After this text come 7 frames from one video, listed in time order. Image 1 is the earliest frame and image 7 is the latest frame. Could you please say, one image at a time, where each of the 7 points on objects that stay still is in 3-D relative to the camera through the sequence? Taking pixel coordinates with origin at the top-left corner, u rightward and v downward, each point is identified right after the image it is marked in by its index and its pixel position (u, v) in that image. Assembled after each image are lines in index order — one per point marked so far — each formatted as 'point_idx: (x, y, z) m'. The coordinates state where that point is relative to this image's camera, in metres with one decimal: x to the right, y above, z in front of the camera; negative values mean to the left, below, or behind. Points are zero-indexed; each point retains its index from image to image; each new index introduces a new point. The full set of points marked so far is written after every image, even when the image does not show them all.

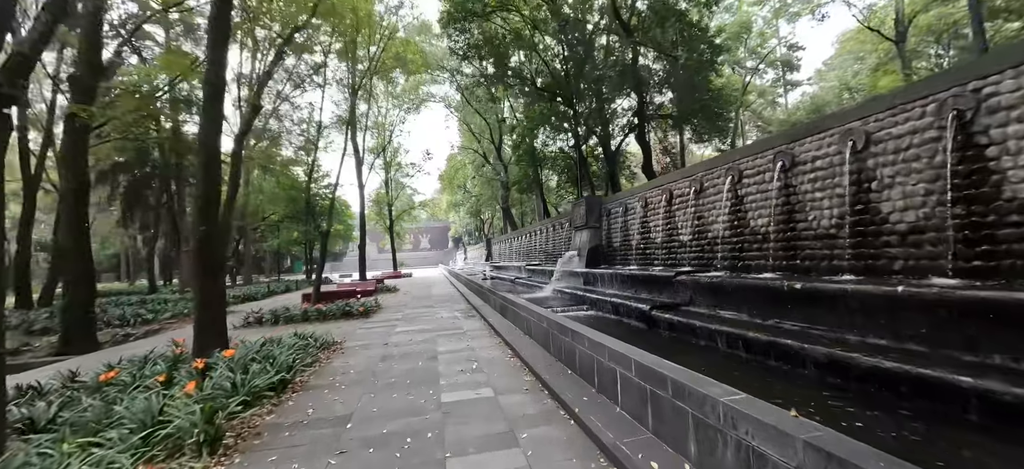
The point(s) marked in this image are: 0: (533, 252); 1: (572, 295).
0: (+0.9, -0.7, +16.4) m
1: (+1.3, -1.3, +8.5) m
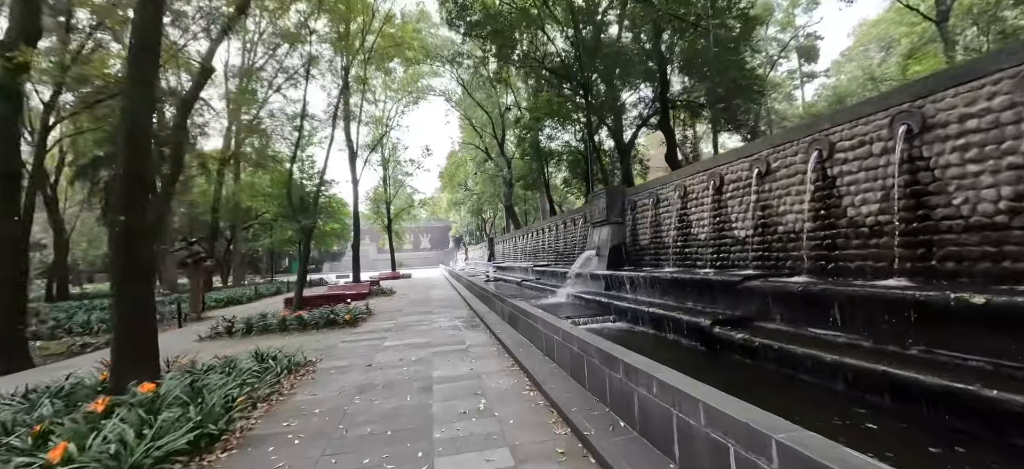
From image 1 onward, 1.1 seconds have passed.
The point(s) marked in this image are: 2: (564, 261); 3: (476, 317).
0: (+1.1, -0.7, +15.1) m
1: (+1.5, -1.3, +7.2) m
2: (+1.6, -0.8, +11.9) m
3: (-0.8, -1.9, +8.9) m
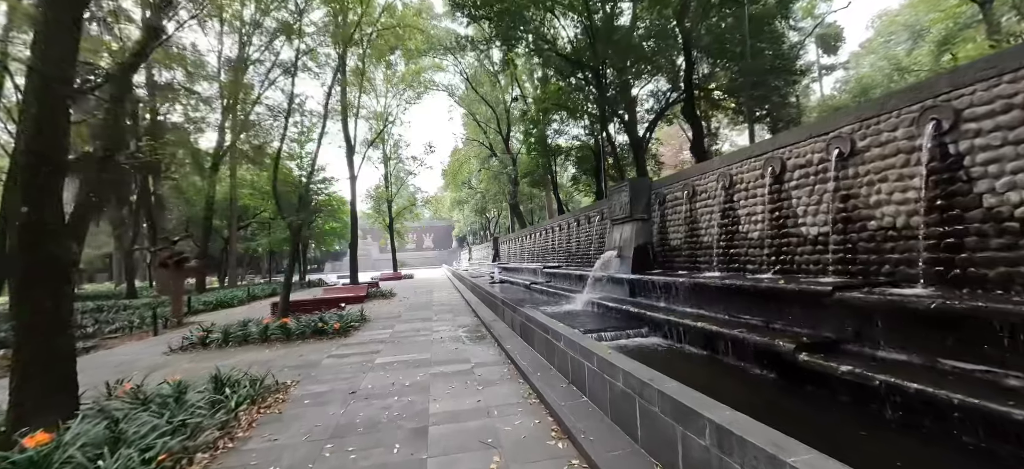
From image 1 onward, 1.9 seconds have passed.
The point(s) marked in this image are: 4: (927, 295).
0: (+1.4, -0.6, +14.1) m
1: (+1.7, -1.2, +6.2) m
2: (+1.8, -0.8, +10.9) m
3: (-0.6, -1.8, +7.9) m
4: (+3.1, -0.5, +3.0) m
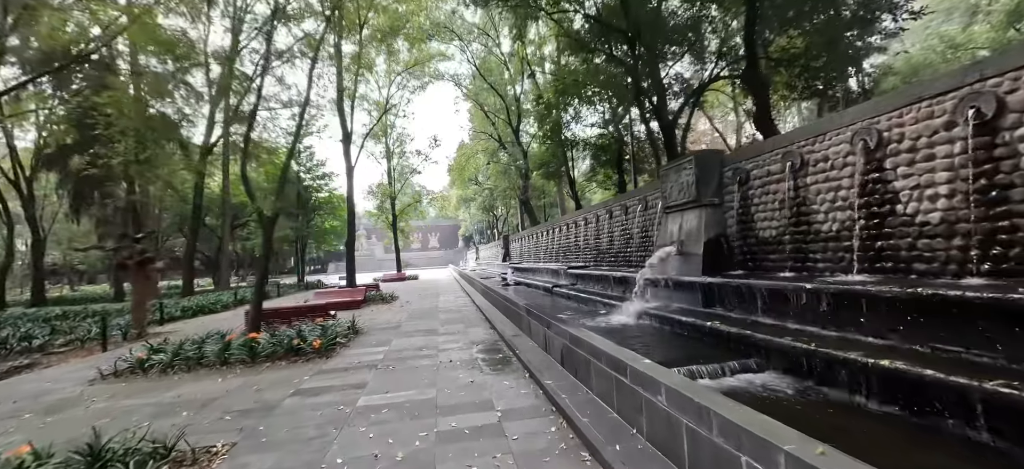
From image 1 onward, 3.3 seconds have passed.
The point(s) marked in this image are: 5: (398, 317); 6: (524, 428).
0: (+1.9, -0.5, +12.4) m
1: (+2.1, -1.1, +4.4) m
2: (+2.3, -0.6, +9.1) m
3: (-0.1, -1.7, +6.2) m
4: (+3.5, -0.3, +1.3) m
5: (-2.8, -2.0, +9.6) m
6: (+0.1, -1.6, +3.2) m
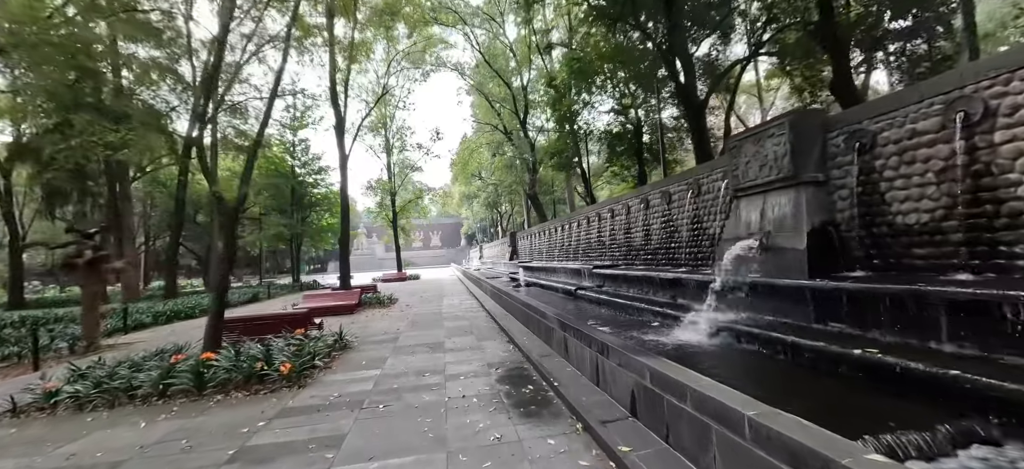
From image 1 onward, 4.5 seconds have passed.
0: (+2.3, -0.3, +10.9) m
1: (+2.4, -1.0, +3.0) m
2: (+2.7, -0.5, +7.7) m
3: (+0.2, -1.6, +4.8) m
4: (+3.8, -0.2, -0.2) m
5: (-2.4, -1.9, +8.2) m
6: (+0.4, -1.4, +1.8) m
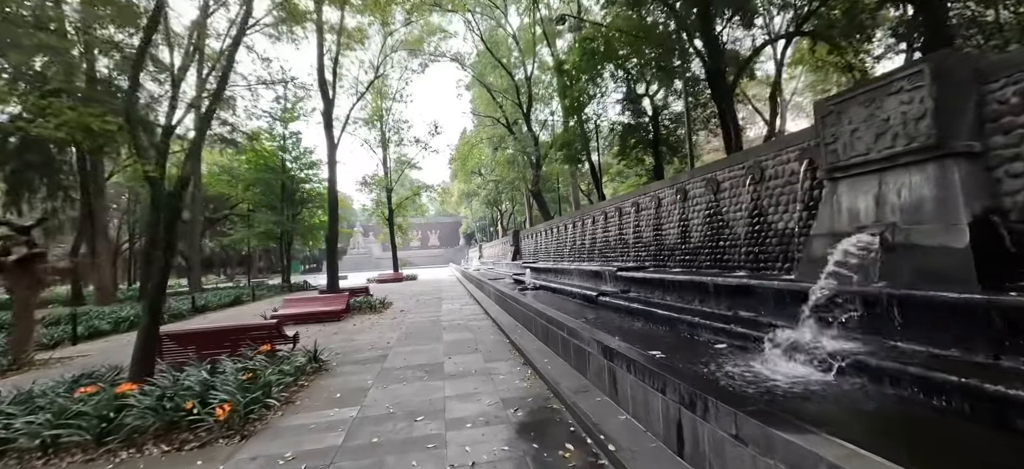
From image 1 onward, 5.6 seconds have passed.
0: (+2.4, -0.3, +9.7) m
1: (+2.7, -0.9, +1.8) m
2: (+2.9, -0.4, +6.5) m
3: (+0.4, -1.5, +3.6) m
4: (+4.1, -0.1, -1.4) m
5: (-2.2, -1.8, +7.0) m
6: (+0.7, -1.4, +0.6) m
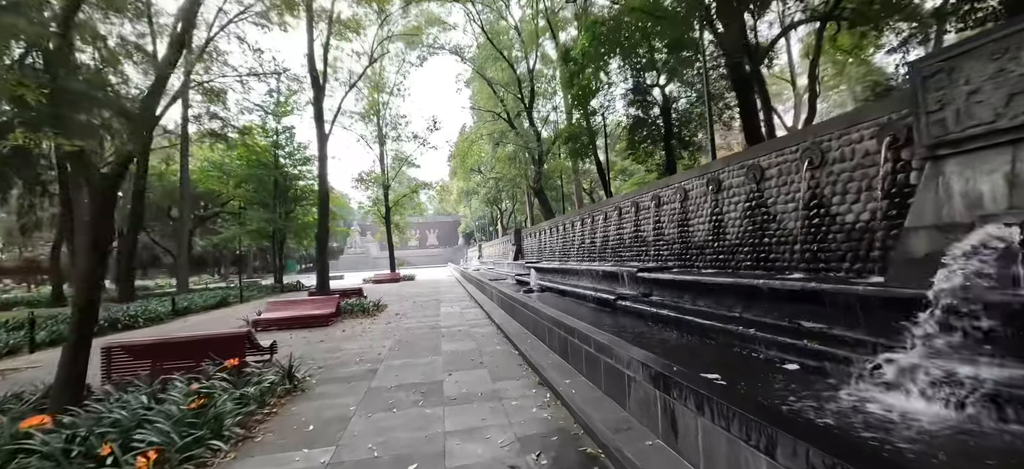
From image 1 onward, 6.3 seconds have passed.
0: (+2.6, -0.2, +9.0) m
1: (+2.8, -0.9, +1.0) m
2: (+3.0, -0.4, +5.7) m
3: (+0.6, -1.5, +2.8) m
4: (+4.2, -0.1, -2.1) m
5: (-2.1, -1.7, +6.2) m
6: (+0.8, -1.3, -0.2) m
